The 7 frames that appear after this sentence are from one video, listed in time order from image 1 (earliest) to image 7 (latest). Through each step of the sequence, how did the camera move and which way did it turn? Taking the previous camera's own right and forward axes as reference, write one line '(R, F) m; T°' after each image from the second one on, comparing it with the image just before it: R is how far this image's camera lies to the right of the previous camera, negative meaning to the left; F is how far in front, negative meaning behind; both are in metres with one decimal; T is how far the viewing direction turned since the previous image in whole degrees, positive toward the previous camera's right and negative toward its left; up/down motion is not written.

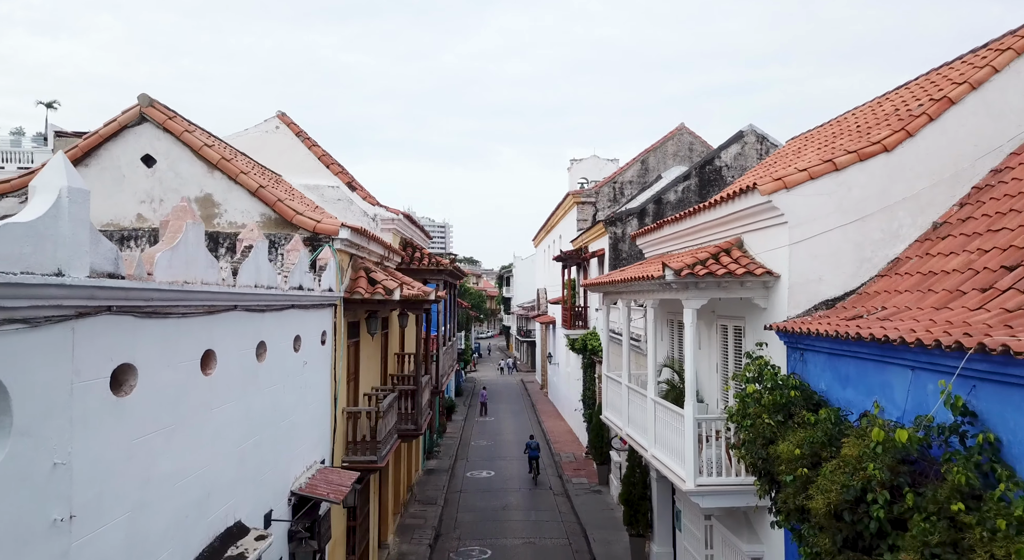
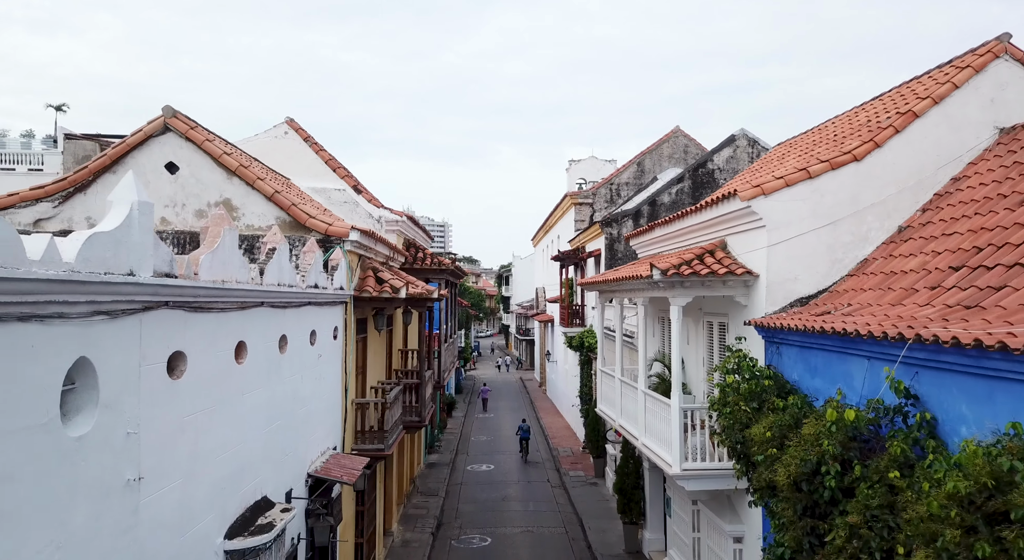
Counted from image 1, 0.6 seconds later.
(0.0, -0.6) m; 0°
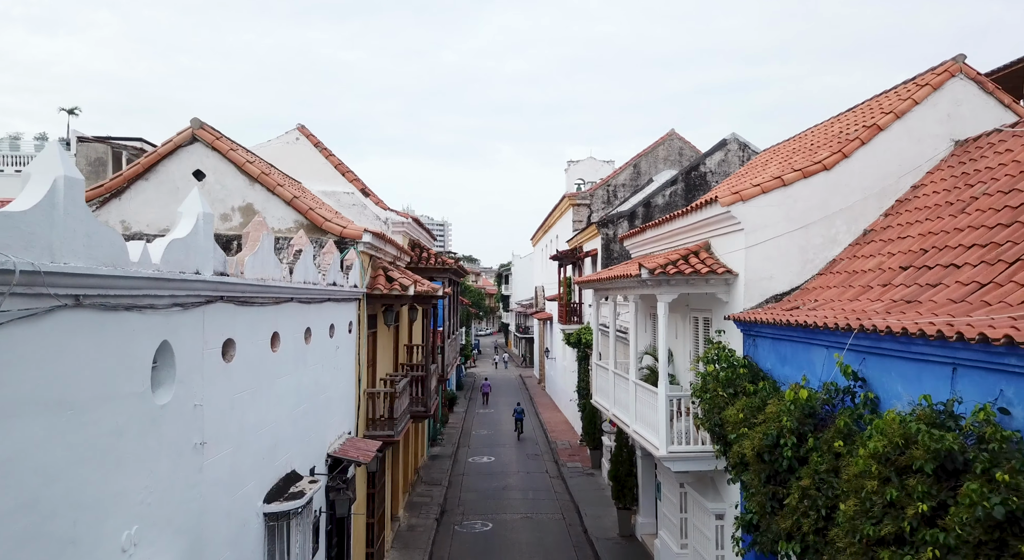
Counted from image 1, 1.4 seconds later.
(0.0, -0.8) m; 0°
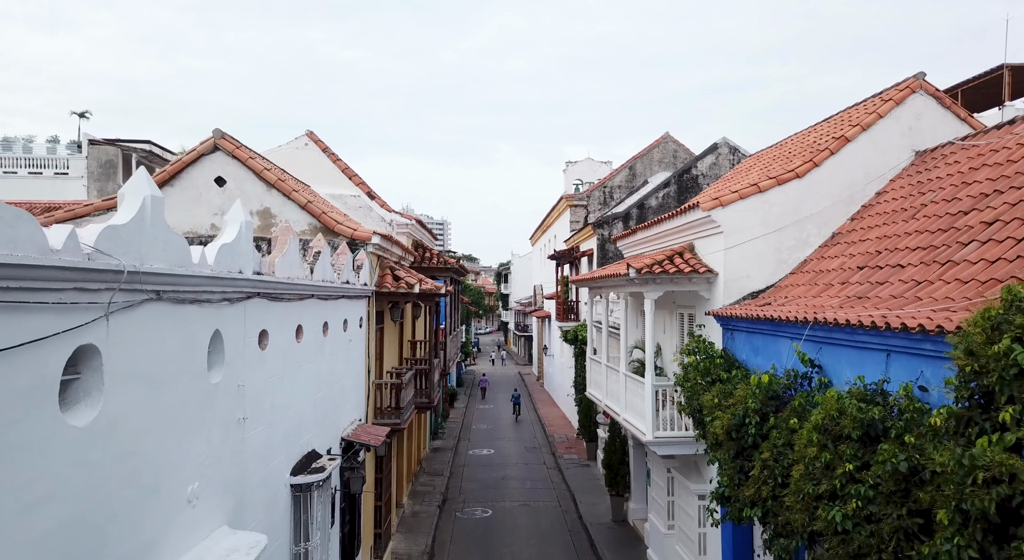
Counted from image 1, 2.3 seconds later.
(0.0, -0.8) m; 0°
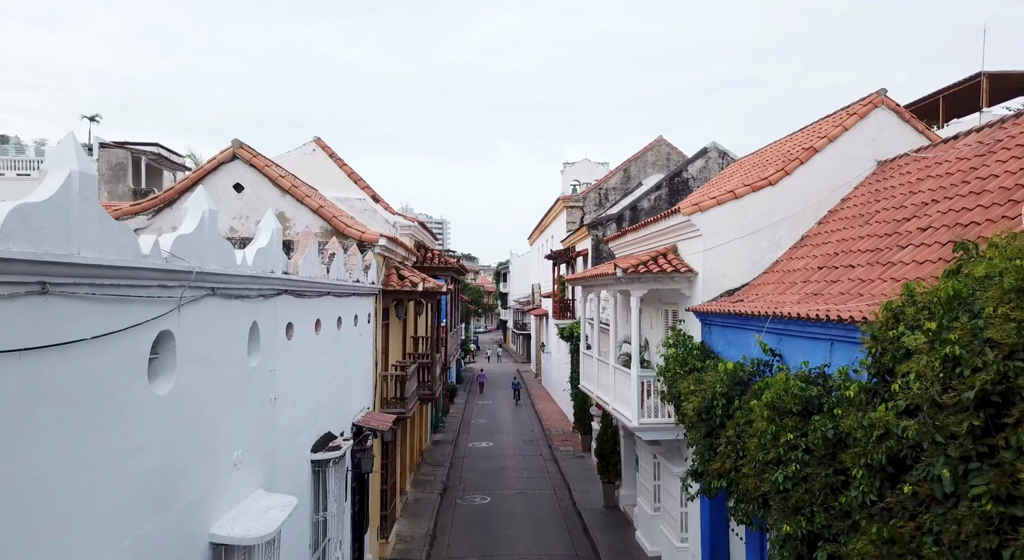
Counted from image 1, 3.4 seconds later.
(0.0, -0.9) m; 0°
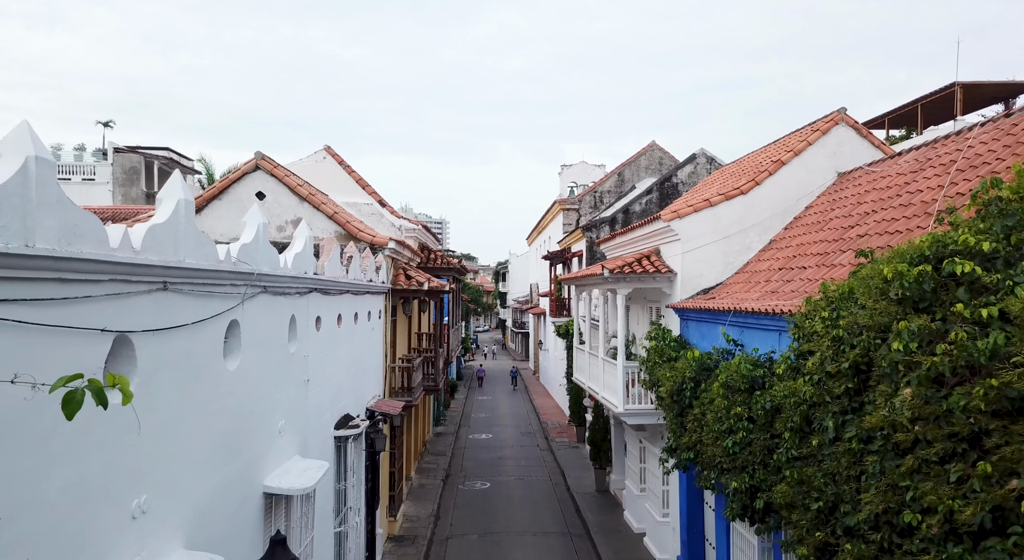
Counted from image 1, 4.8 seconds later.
(0.0, -1.1) m; 0°
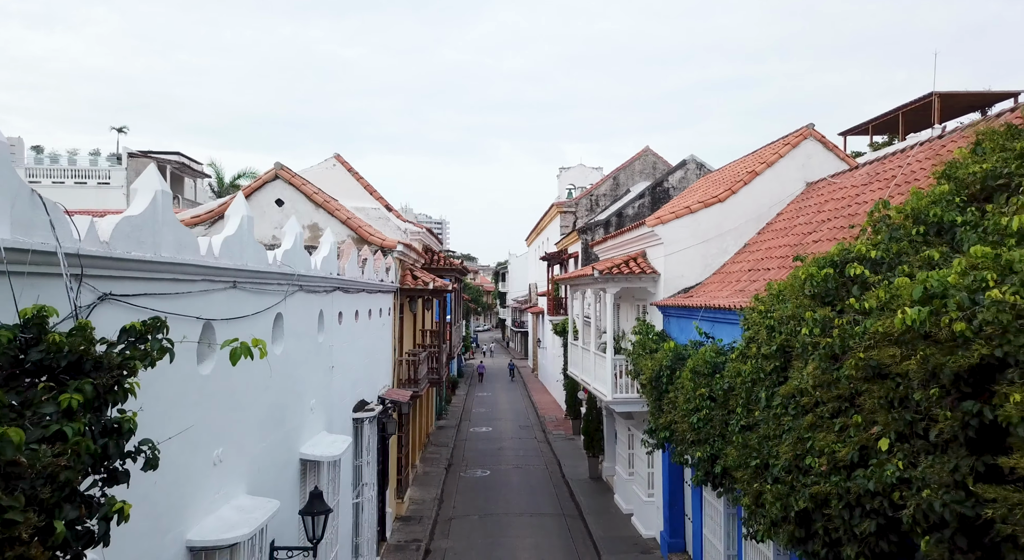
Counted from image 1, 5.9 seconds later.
(0.0, -1.1) m; 0°
